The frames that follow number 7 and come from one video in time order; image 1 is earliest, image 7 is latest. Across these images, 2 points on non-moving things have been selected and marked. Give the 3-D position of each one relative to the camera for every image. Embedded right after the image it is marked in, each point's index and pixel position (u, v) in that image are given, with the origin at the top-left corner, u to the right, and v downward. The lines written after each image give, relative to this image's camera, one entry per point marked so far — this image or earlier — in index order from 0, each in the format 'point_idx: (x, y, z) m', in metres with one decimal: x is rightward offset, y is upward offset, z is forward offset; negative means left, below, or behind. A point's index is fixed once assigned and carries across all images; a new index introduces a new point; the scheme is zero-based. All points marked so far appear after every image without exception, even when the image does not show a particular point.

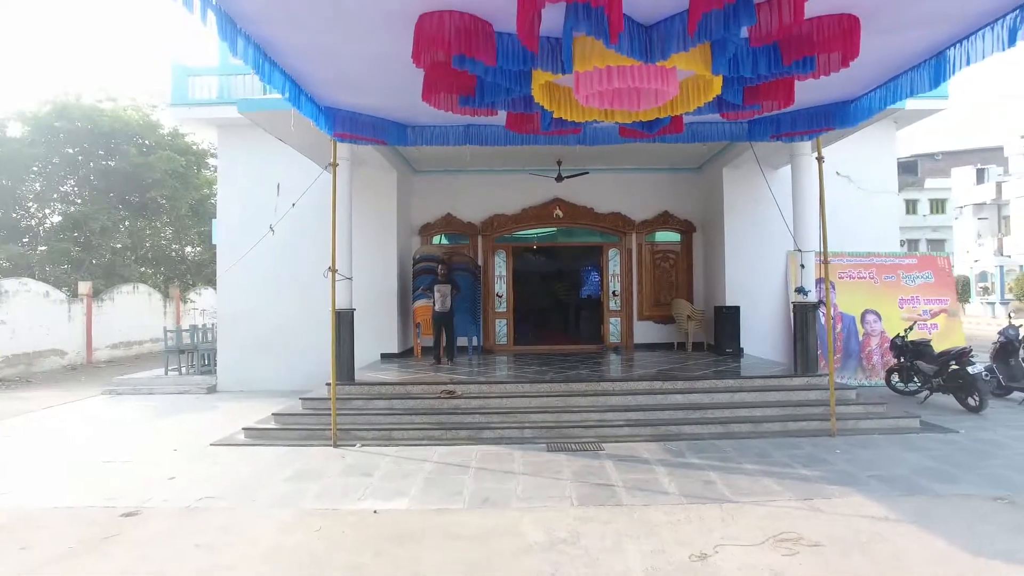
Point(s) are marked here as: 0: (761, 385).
0: (+2.7, -1.0, +6.4) m
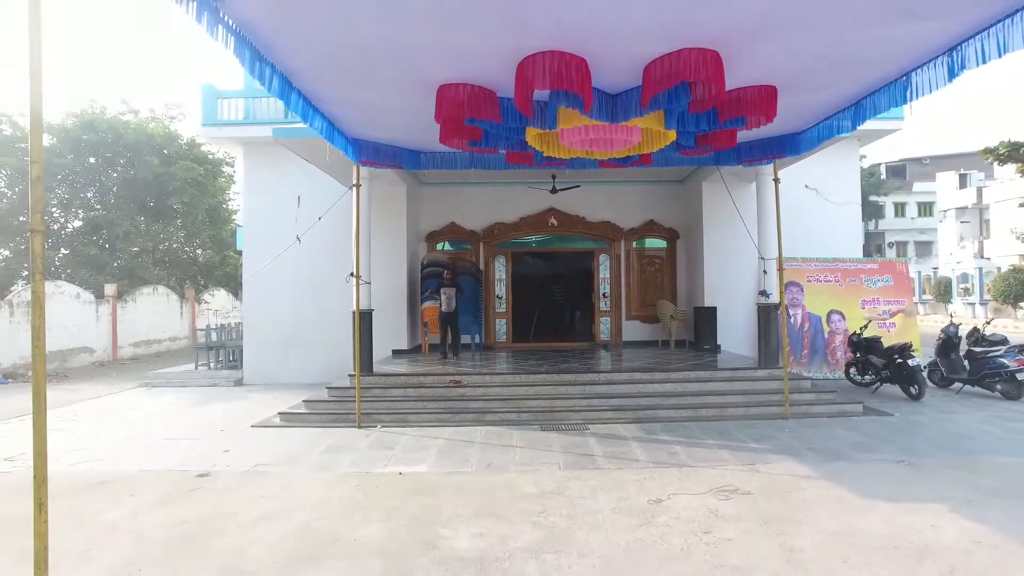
0: (+2.7, -1.1, +7.3) m
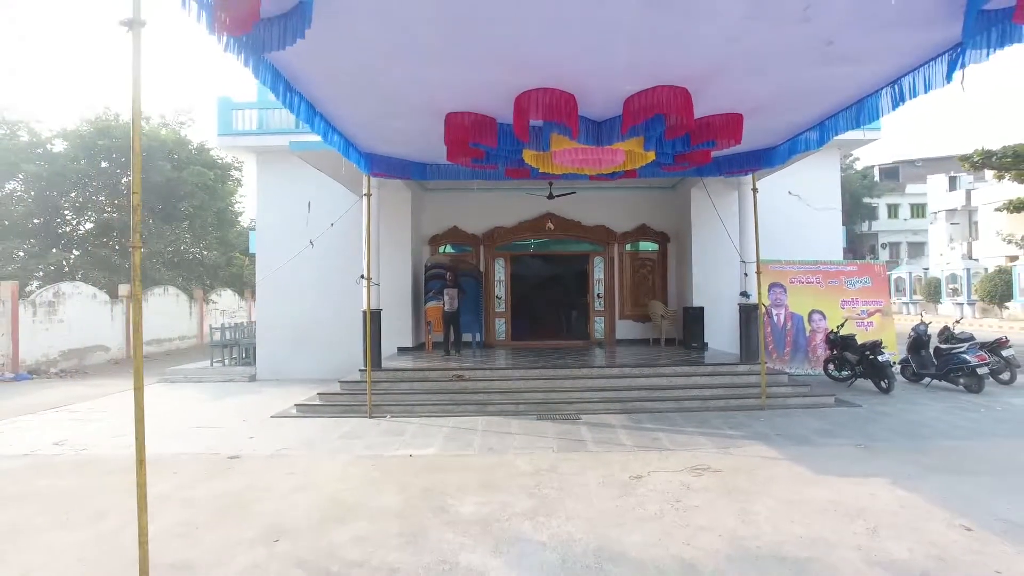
0: (+2.7, -1.1, +7.9) m
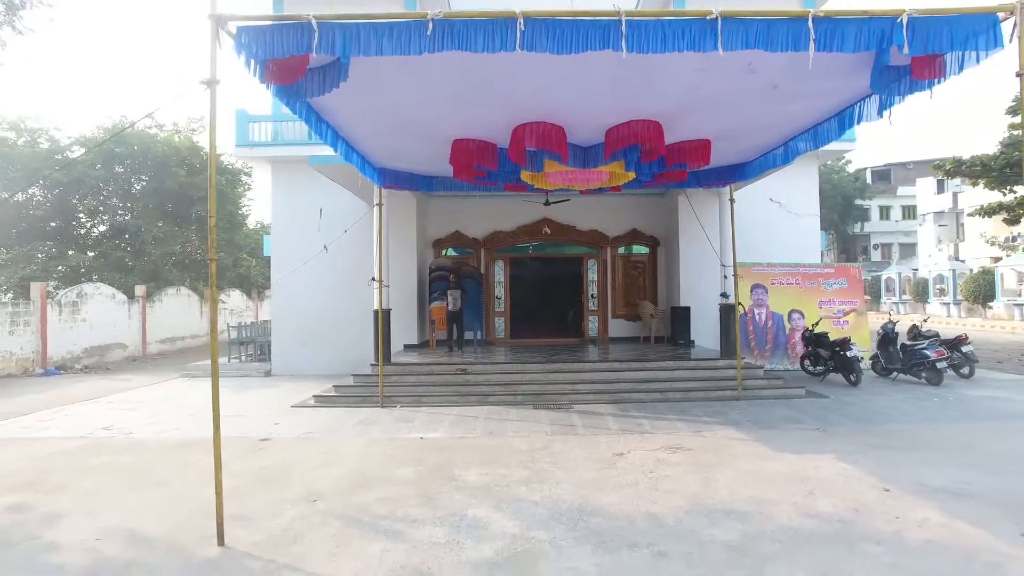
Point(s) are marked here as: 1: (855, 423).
0: (+2.7, -1.1, +8.6) m
1: (+3.8, -1.5, +6.4) m
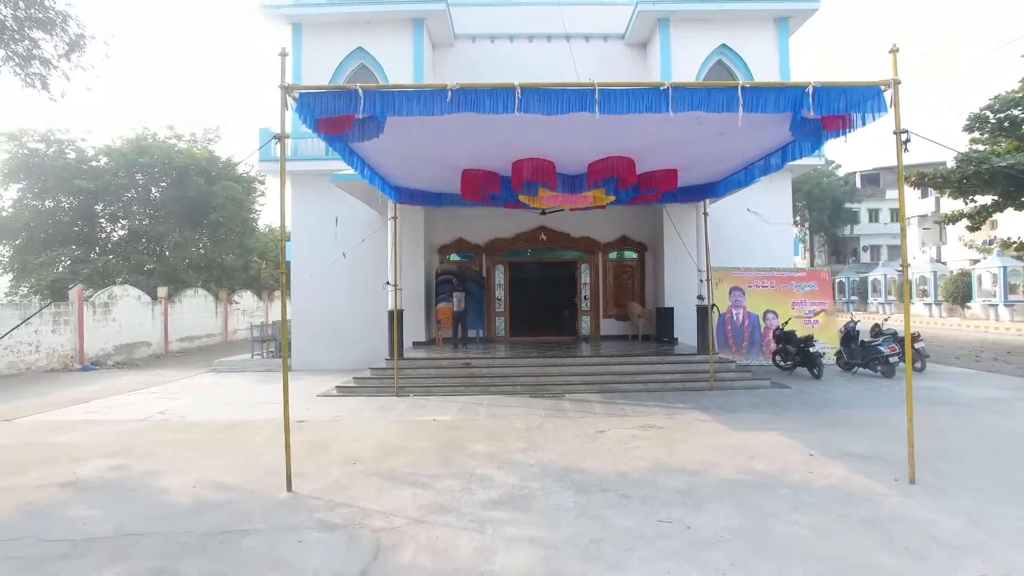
0: (+2.7, -1.2, +9.6) m
1: (+3.8, -1.5, +7.5) m
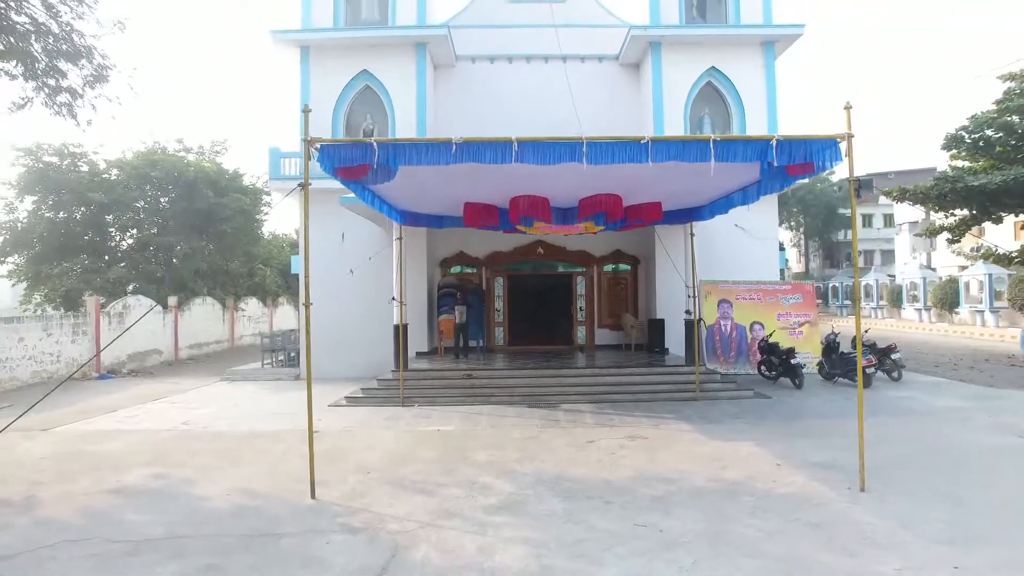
0: (+2.6, -1.4, +10.2) m
1: (+3.7, -1.8, +8.1) m
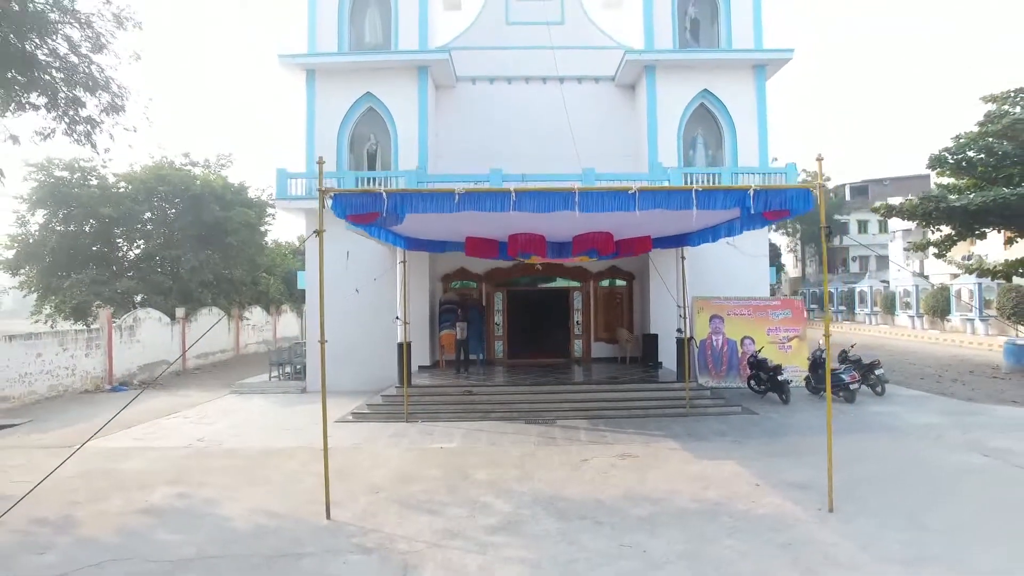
0: (+2.6, -1.8, +10.7) m
1: (+3.7, -2.2, +8.6) m
